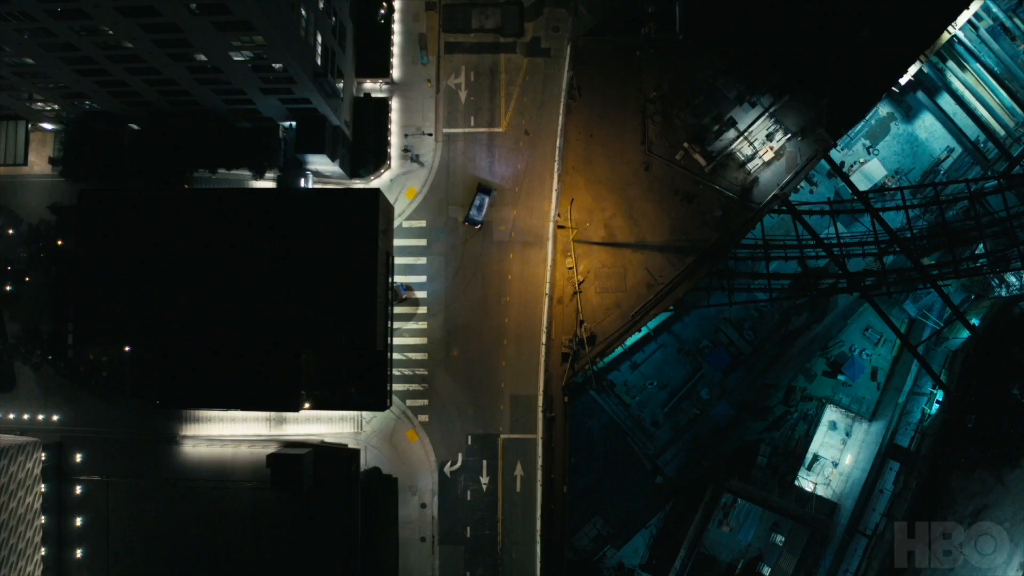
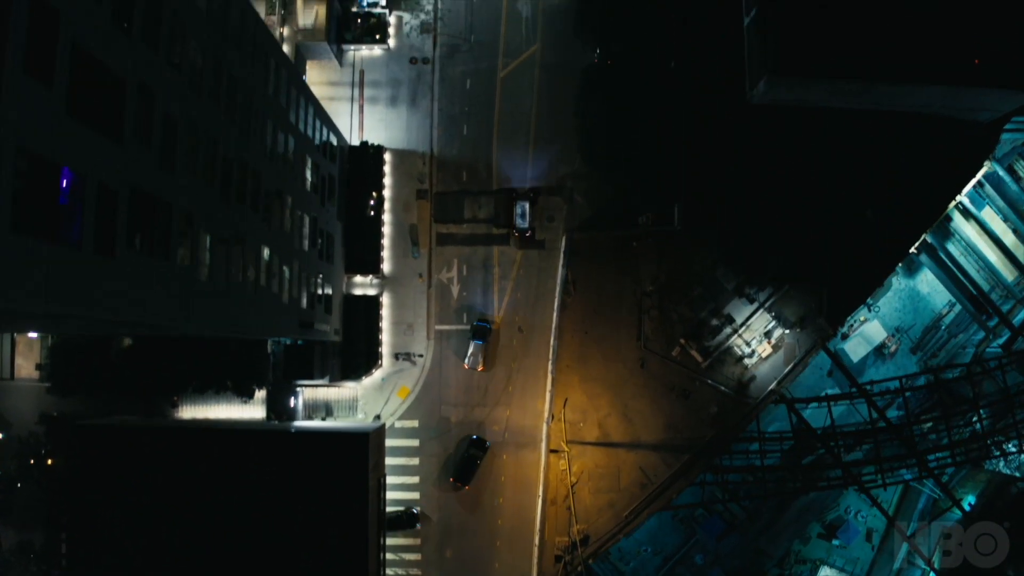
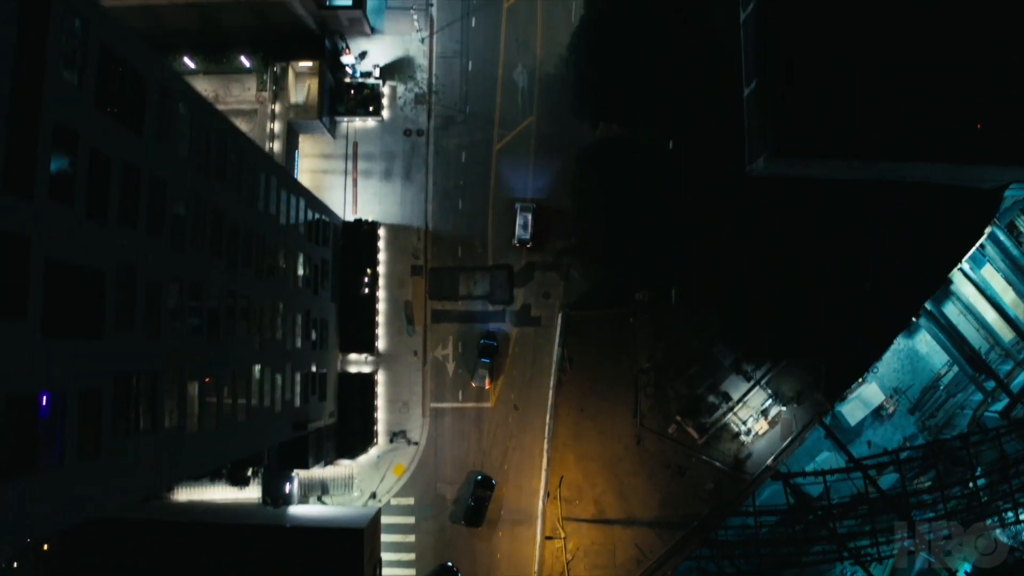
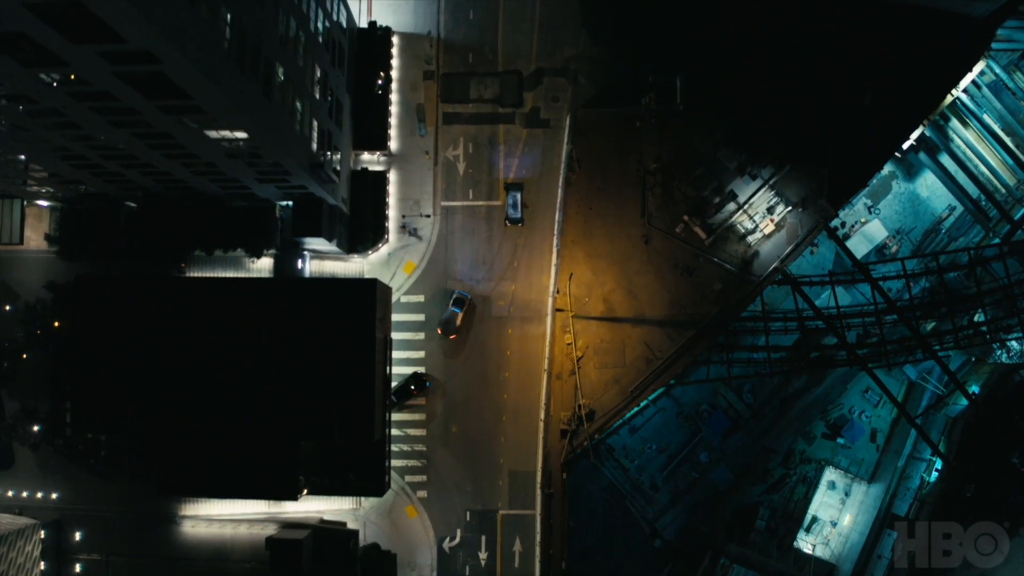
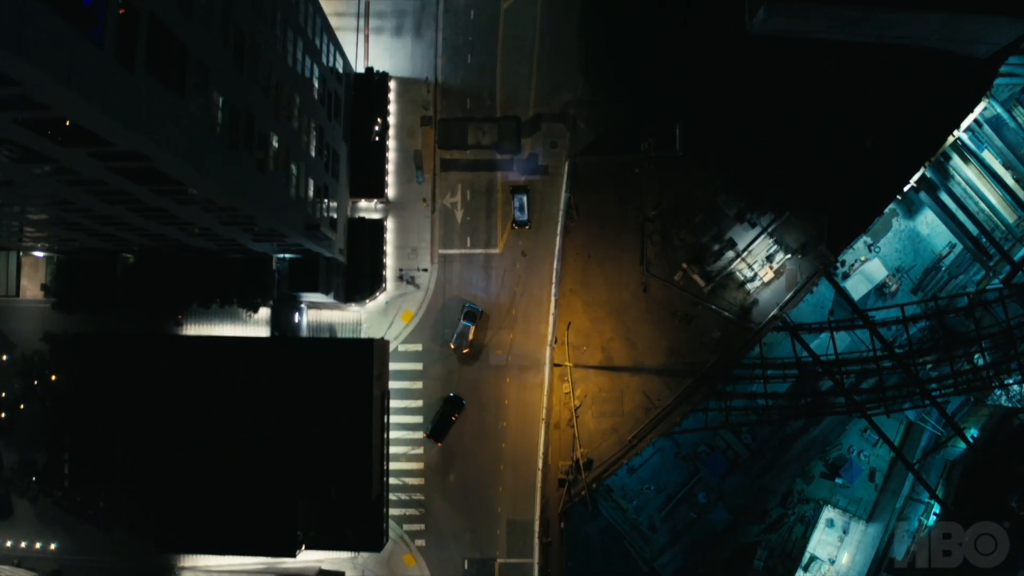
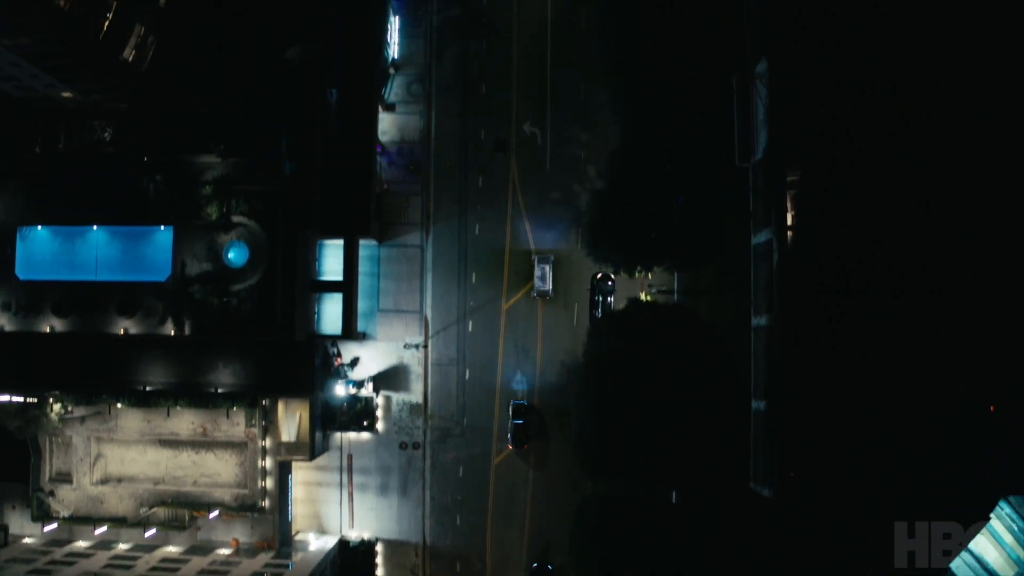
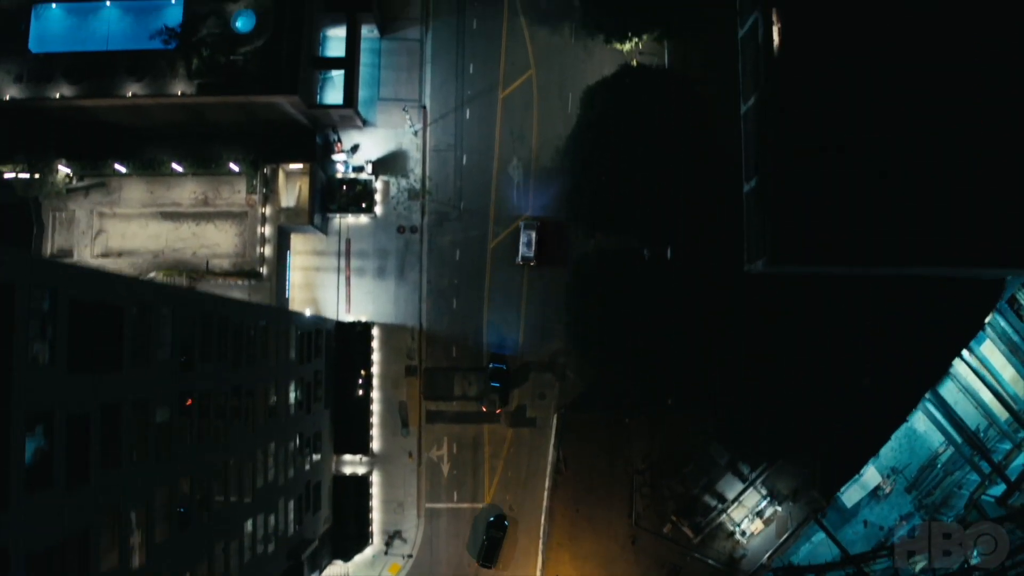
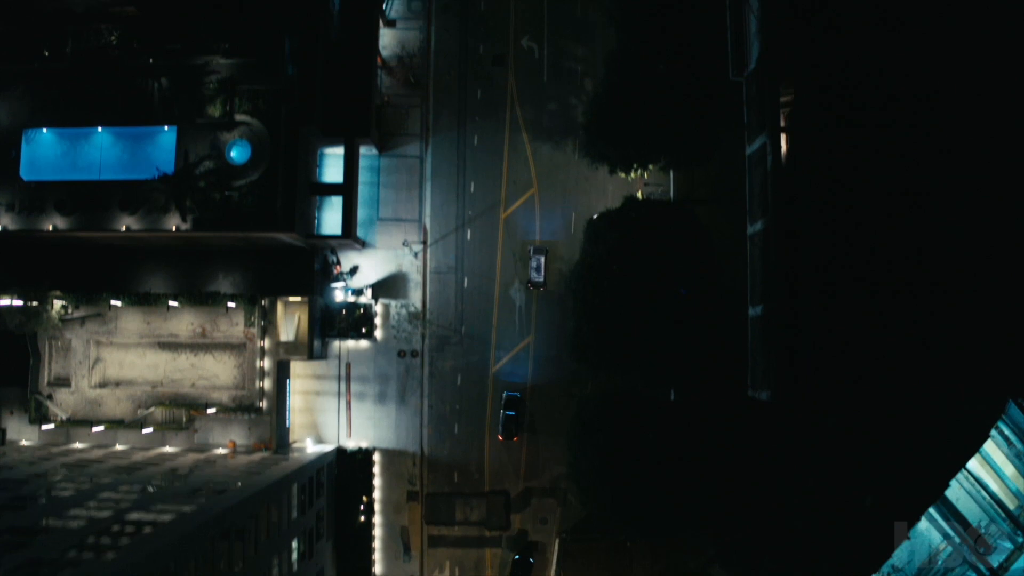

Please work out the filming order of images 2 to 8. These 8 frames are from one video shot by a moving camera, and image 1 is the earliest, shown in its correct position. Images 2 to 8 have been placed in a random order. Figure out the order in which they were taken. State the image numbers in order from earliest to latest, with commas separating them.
4, 5, 2, 3, 7, 8, 6
